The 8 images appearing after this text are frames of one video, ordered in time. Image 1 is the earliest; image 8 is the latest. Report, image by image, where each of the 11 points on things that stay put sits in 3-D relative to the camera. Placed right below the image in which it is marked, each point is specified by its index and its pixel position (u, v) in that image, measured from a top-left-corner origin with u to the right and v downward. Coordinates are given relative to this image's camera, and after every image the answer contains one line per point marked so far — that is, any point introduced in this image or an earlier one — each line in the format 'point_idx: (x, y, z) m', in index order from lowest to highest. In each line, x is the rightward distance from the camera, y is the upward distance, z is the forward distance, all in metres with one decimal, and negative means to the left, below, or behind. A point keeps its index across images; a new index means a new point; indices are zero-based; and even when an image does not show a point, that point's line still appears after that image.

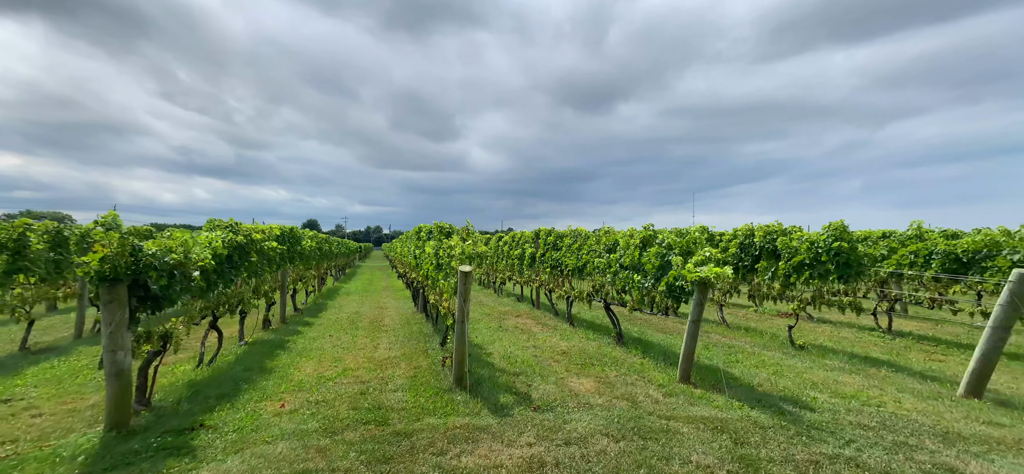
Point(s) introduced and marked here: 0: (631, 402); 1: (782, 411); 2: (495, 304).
0: (+0.8, -1.1, +3.1) m
1: (+2.1, -1.3, +3.3) m
2: (-0.3, -1.8, +14.1) m
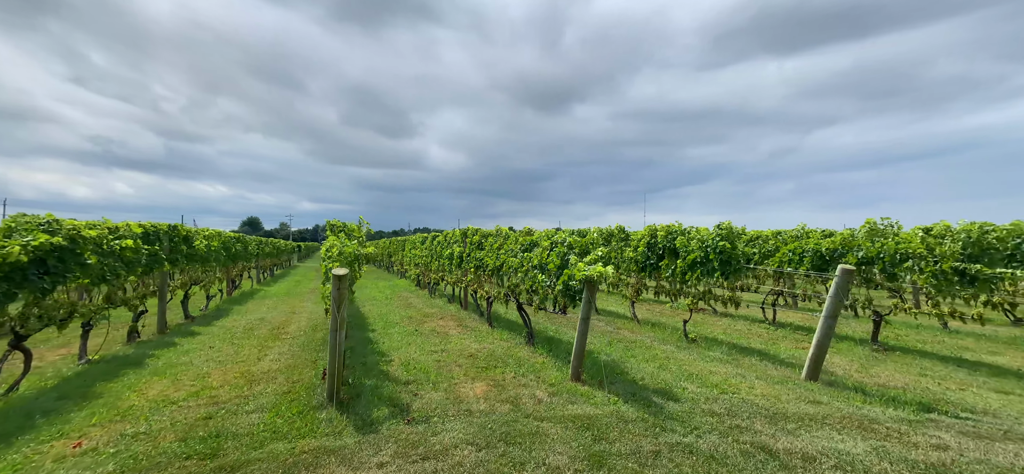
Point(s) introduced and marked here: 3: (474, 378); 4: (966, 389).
0: (0.0, -1.3, +3.4) m
1: (+1.2, -1.5, +3.8) m
2: (-2.9, -2.3, +14.0) m
3: (-0.4, -1.4, +4.1) m
4: (+6.7, -2.3, +6.2) m
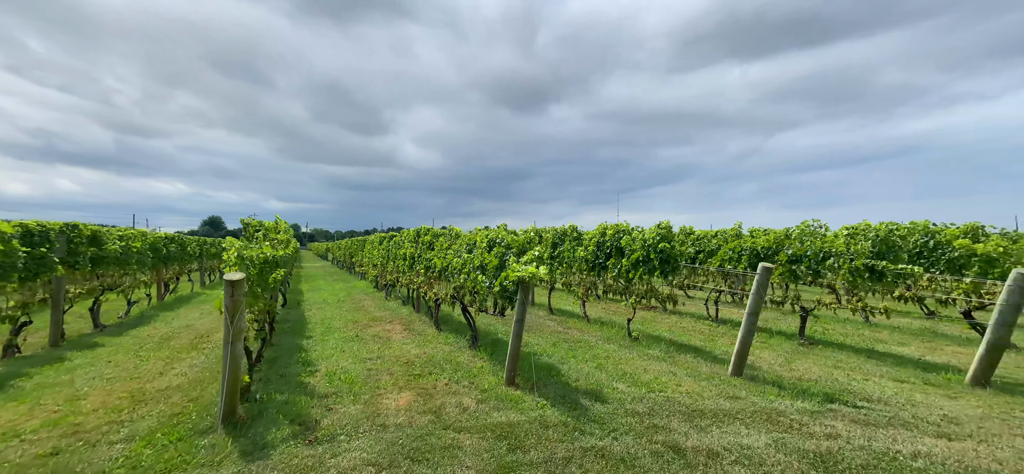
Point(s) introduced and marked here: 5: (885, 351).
0: (-0.6, -1.4, +3.4) m
1: (+0.6, -1.6, +4.0) m
2: (-4.6, -2.4, +13.7) m
3: (-1.1, -1.4, +4.1) m
4: (+5.8, -2.3, +6.8) m
5: (+8.7, -2.7, +9.8) m
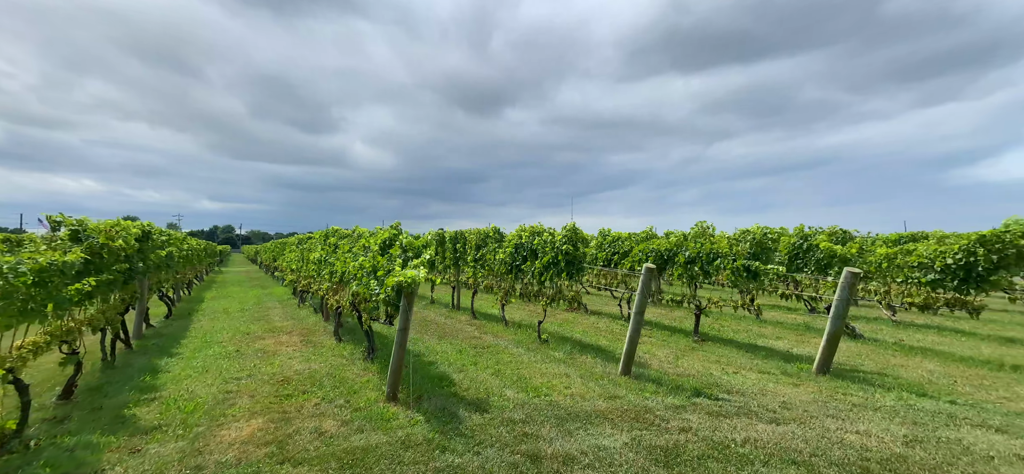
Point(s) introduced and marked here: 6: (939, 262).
0: (-1.6, -1.5, +3.2) m
1: (-0.6, -1.7, +3.9) m
2: (-7.3, -2.5, +12.7) m
3: (-2.2, -1.5, +3.8) m
4: (+4.1, -2.4, +7.6) m
5: (+6.5, -2.8, +11.1) m
6: (+10.9, -0.5, +10.6) m
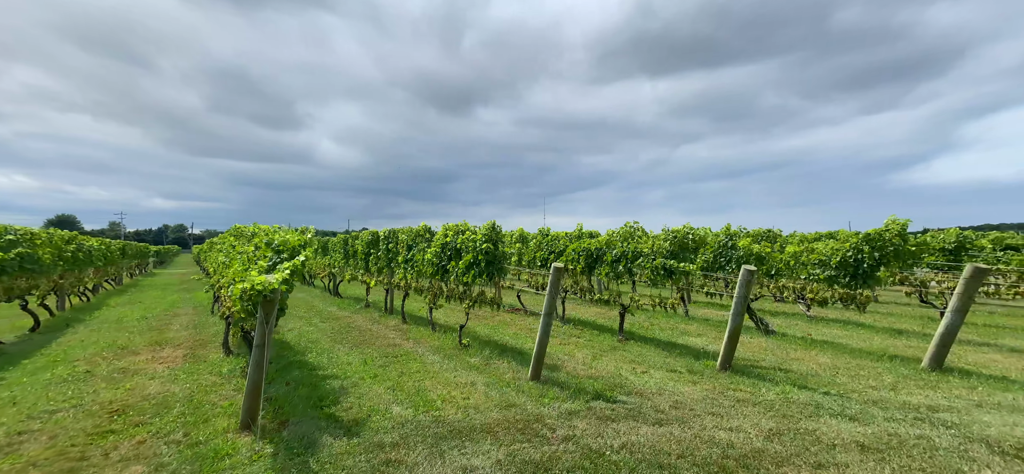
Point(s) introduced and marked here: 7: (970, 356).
0: (-2.6, -1.6, +2.8) m
1: (-1.7, -1.8, +3.6) m
2: (-9.3, -2.6, +11.5) m
3: (-3.3, -1.6, +3.3) m
4: (+2.5, -2.5, +7.9) m
5: (+4.5, -2.8, +11.6) m
6: (+8.9, -0.6, +11.7) m
7: (+9.7, -2.5, +9.0) m
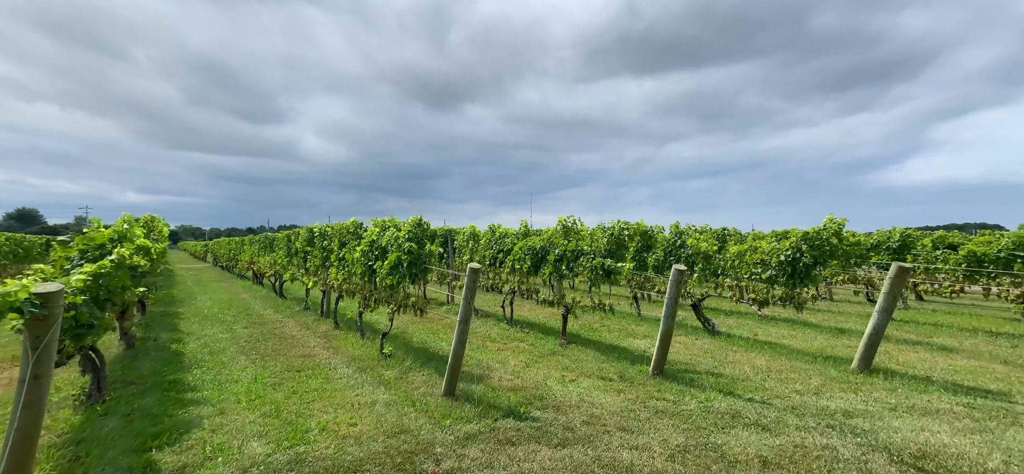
0: (-3.6, -1.7, +2.2) m
1: (-2.7, -1.9, +3.1) m
2: (-10.9, -2.6, +10.4) m
3: (-4.3, -1.7, +2.6) m
4: (+1.2, -2.5, +7.6) m
5: (+2.9, -2.9, +11.5) m
6: (+7.3, -0.6, +11.8) m
7: (+8.3, -2.6, +9.3) m
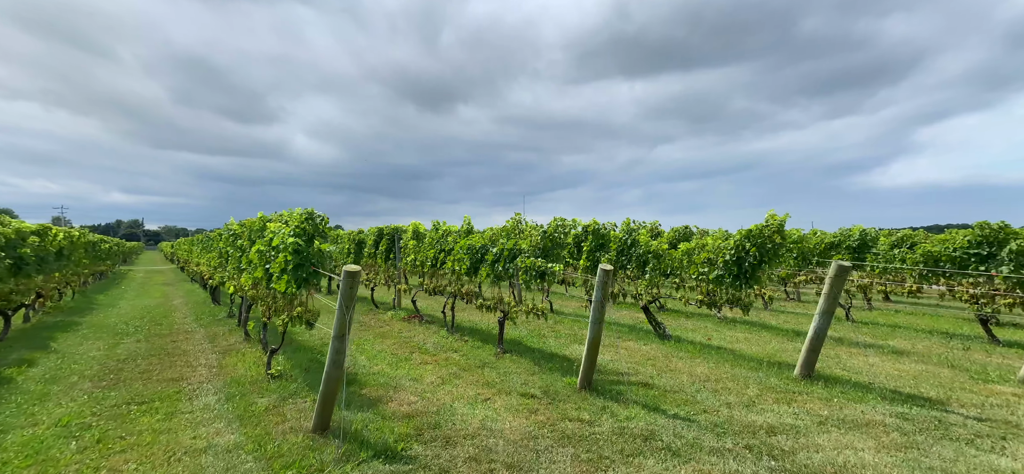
0: (-4.8, -1.8, +1.1) m
1: (-3.9, -2.0, +2.1) m
2: (-12.5, -2.7, +8.9) m
3: (-5.5, -1.8, +1.5) m
4: (-0.3, -2.6, +6.8) m
5: (+1.2, -2.9, +10.7) m
6: (+5.5, -0.6, +11.4) m
7: (+6.7, -2.5, +8.9) m
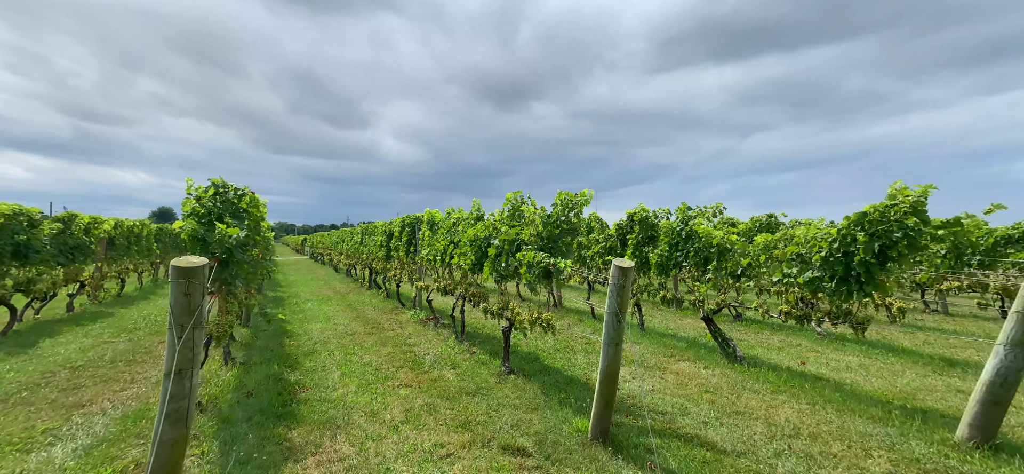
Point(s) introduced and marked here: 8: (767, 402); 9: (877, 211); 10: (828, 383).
0: (-5.9, -1.8, -0.2) m
1: (-4.9, -1.9, +0.7) m
2: (-12.4, -2.6, +8.7) m
3: (-6.5, -1.8, +0.3) m
4: (-0.6, -2.5, +4.8) m
5: (+1.5, -2.7, +8.5) m
6: (+5.9, -0.3, +8.4) m
7: (+6.6, -2.3, +5.7) m
8: (+3.8, -2.6, +6.7) m
9: (+6.4, +0.4, +7.6) m
10: (+4.9, -2.5, +7.1) m
